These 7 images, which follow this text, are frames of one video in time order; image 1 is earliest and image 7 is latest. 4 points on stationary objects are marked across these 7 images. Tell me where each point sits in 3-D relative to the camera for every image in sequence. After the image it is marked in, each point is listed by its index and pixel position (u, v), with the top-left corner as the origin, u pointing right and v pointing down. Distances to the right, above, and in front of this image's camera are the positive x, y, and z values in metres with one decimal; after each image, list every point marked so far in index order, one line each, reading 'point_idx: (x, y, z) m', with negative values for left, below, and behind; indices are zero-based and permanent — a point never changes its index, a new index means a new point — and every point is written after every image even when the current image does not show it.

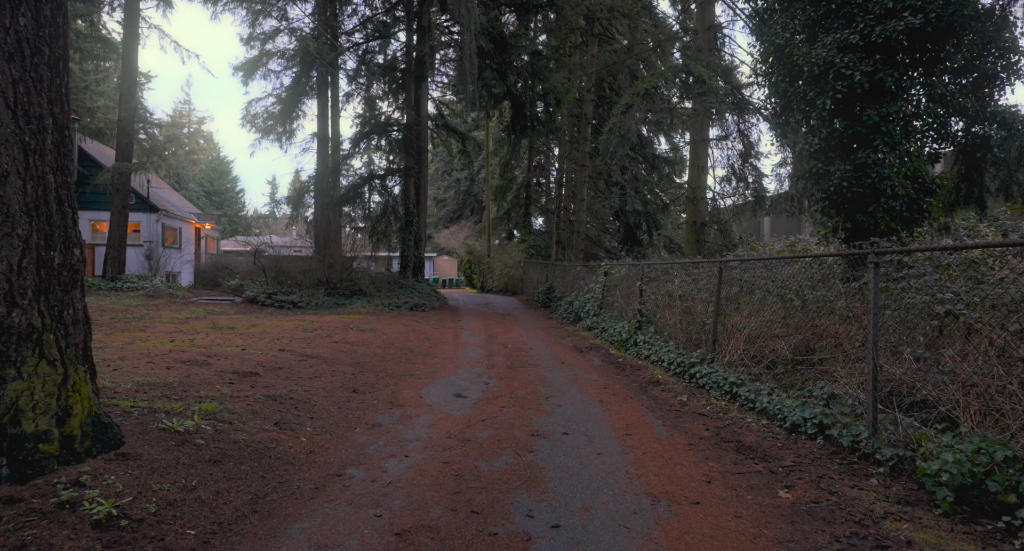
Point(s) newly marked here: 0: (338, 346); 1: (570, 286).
0: (-2.6, -1.0, +8.0) m
1: (+1.6, -0.3, +14.7) m
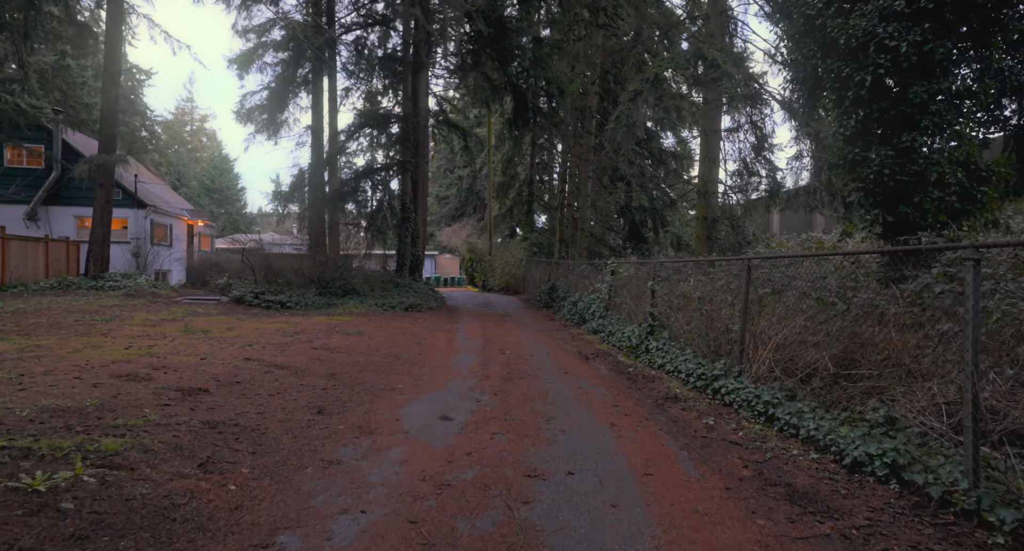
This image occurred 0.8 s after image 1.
0: (-2.6, -1.0, +7.2) m
1: (+1.6, -0.2, +13.9) m
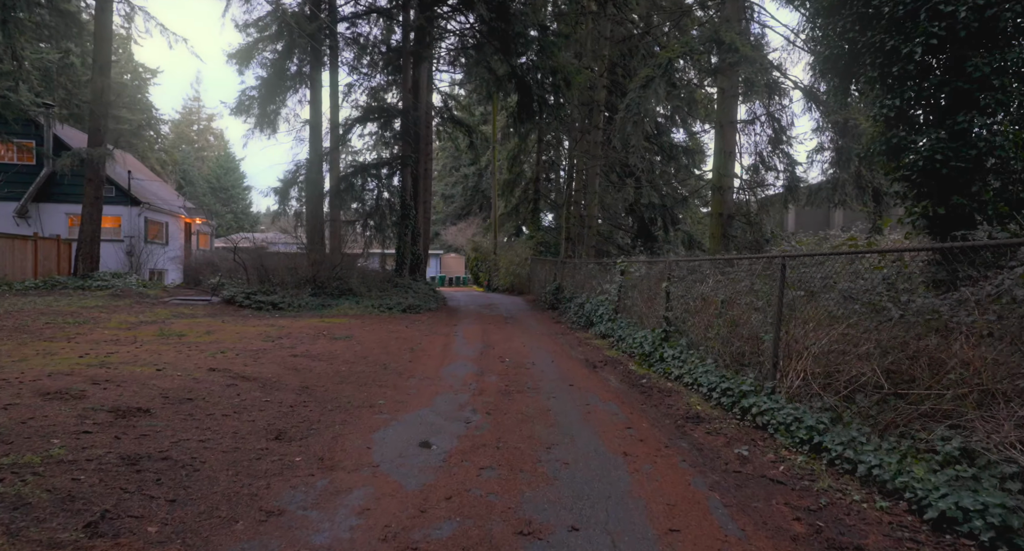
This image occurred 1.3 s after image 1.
0: (-2.6, -1.0, +6.5) m
1: (+1.7, -0.2, +13.1) m
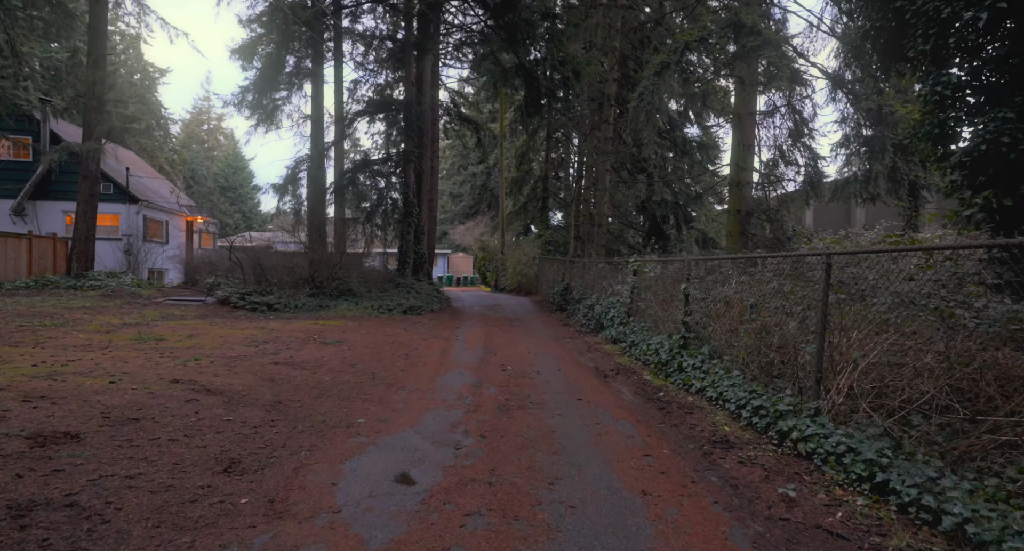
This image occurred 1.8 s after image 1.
0: (-2.6, -1.0, +5.9) m
1: (+1.8, -0.2, +12.4) m
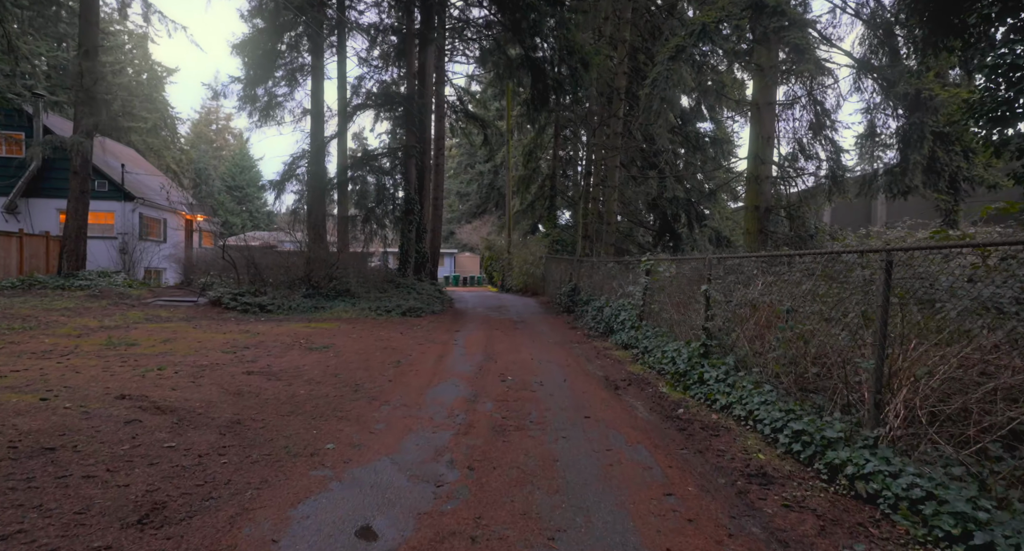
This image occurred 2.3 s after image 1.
0: (-2.6, -1.0, +5.3) m
1: (+1.9, -0.2, +11.7) m
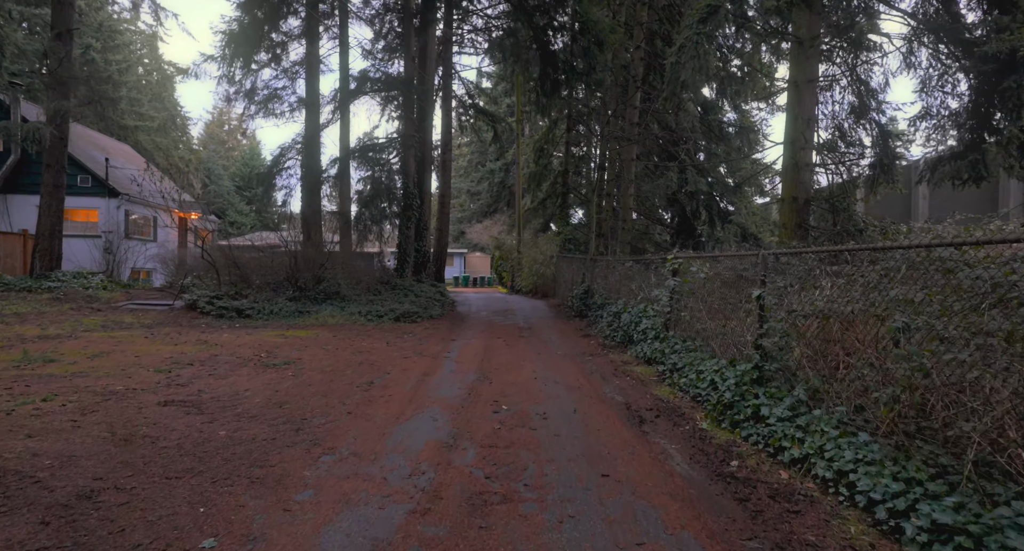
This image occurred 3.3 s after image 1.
0: (-2.7, -1.0, +4.0) m
1: (+2.0, -0.2, +10.4) m
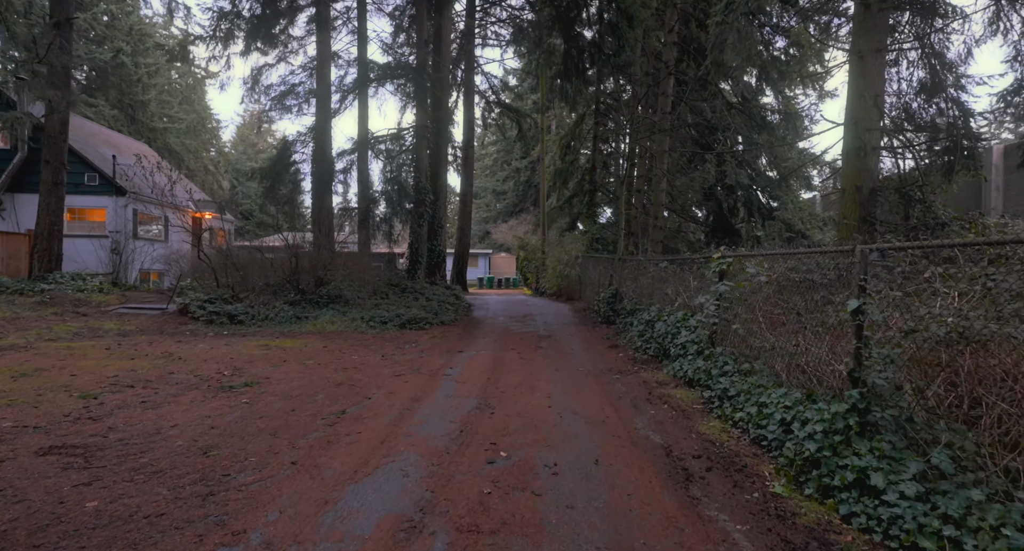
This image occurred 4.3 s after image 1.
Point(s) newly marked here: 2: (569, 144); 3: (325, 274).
0: (-2.7, -1.1, +2.9) m
1: (+2.3, -0.3, +9.0) m
2: (+1.9, +5.0, +19.4) m
3: (-4.0, 0.0, +11.8) m
